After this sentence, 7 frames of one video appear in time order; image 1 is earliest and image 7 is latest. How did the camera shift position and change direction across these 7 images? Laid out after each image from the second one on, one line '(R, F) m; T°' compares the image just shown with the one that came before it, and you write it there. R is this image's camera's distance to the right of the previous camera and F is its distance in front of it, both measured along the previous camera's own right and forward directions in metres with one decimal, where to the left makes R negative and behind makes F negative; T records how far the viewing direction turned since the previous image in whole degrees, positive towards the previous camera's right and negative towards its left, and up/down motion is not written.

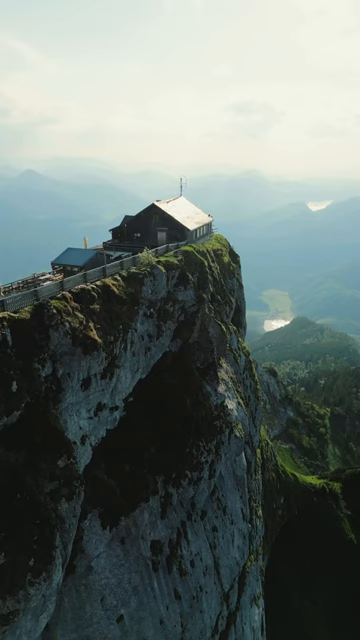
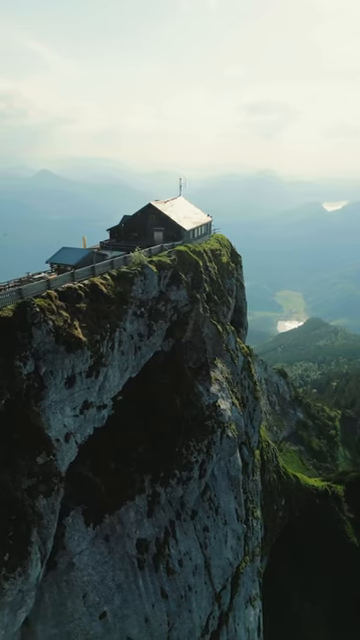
(+1.5, 0.0) m; -1°
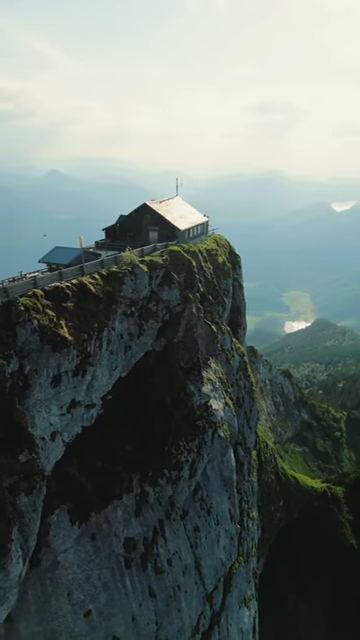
(+1.1, 0.0) m; -1°
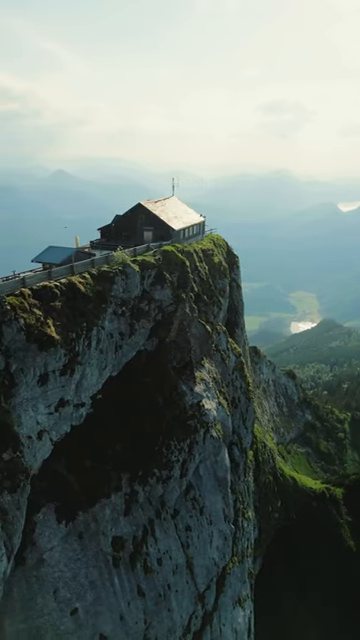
(+1.0, 0.0) m; 0°
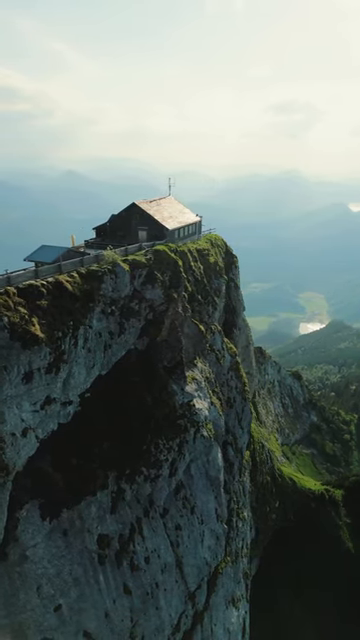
(+1.3, -0.1) m; -1°
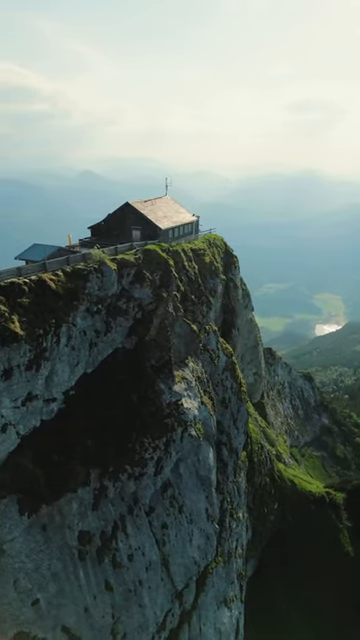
(+1.9, -0.1) m; -1°
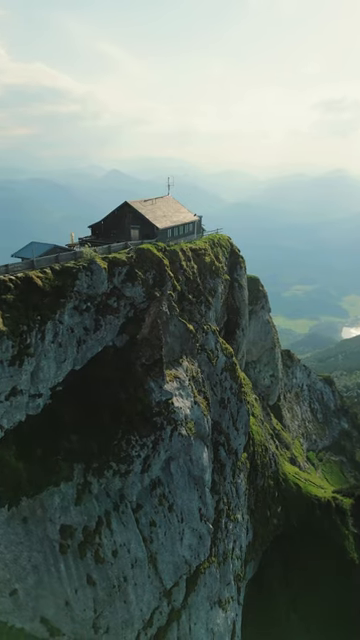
(+2.4, -0.1) m; -3°
